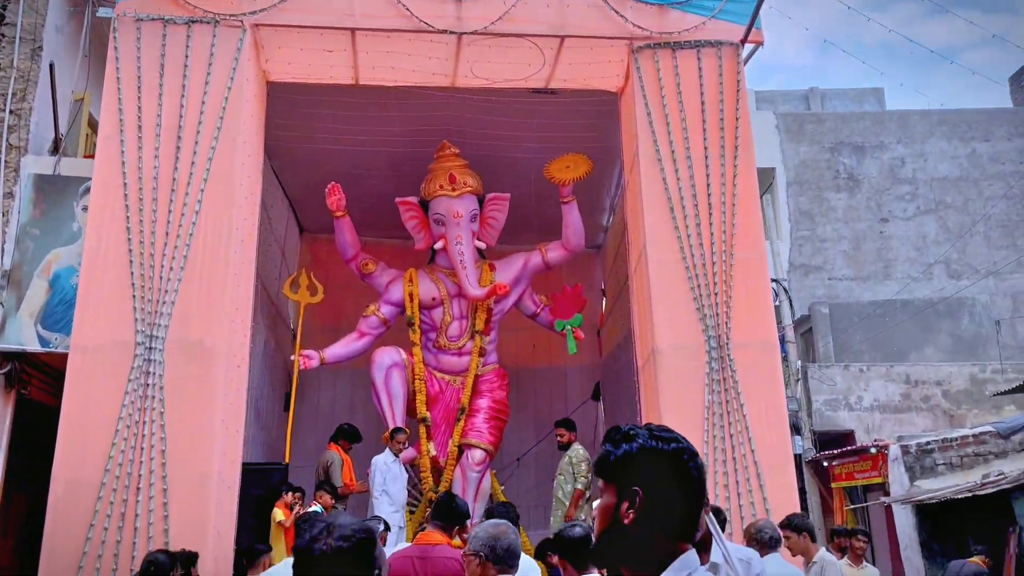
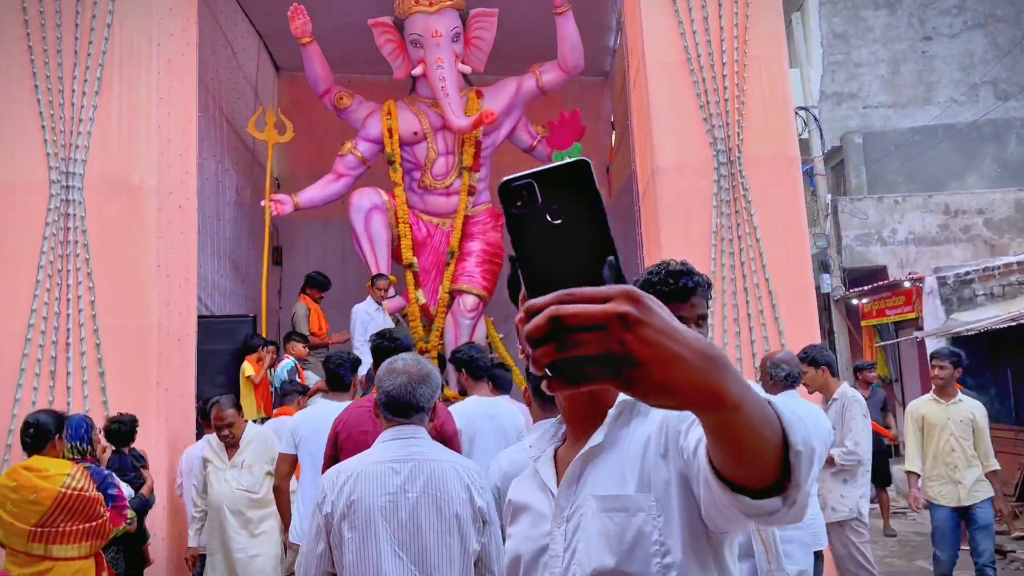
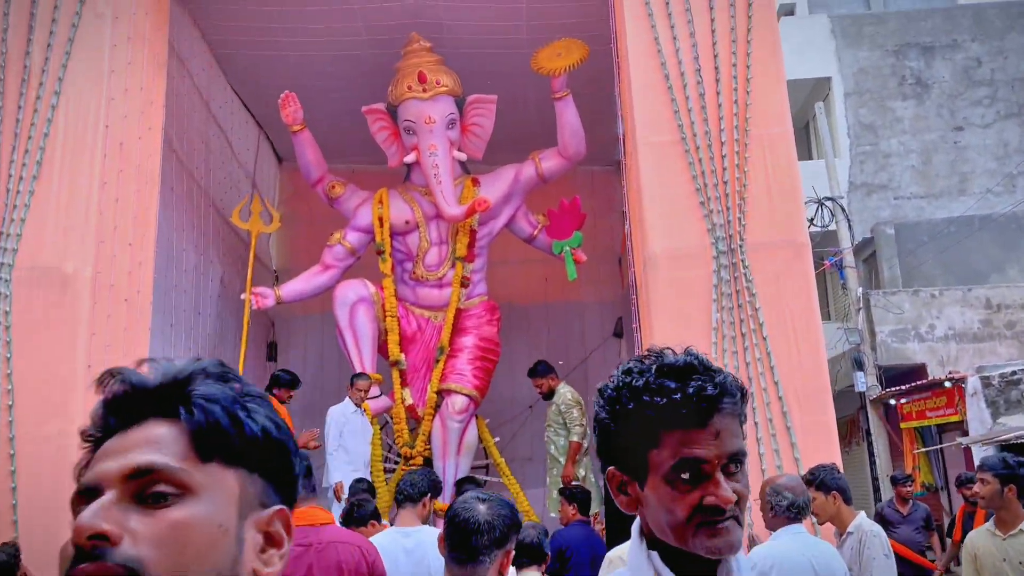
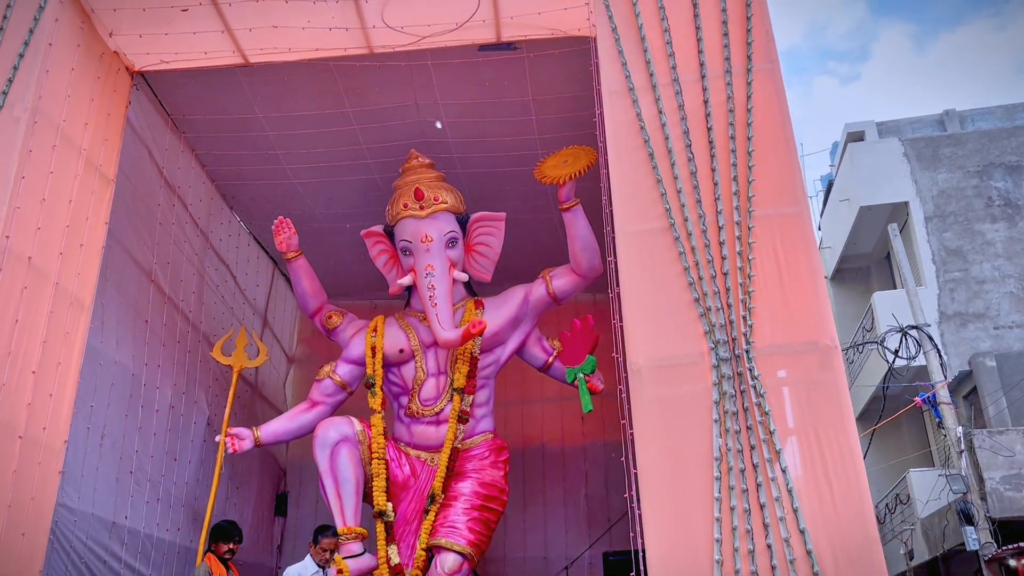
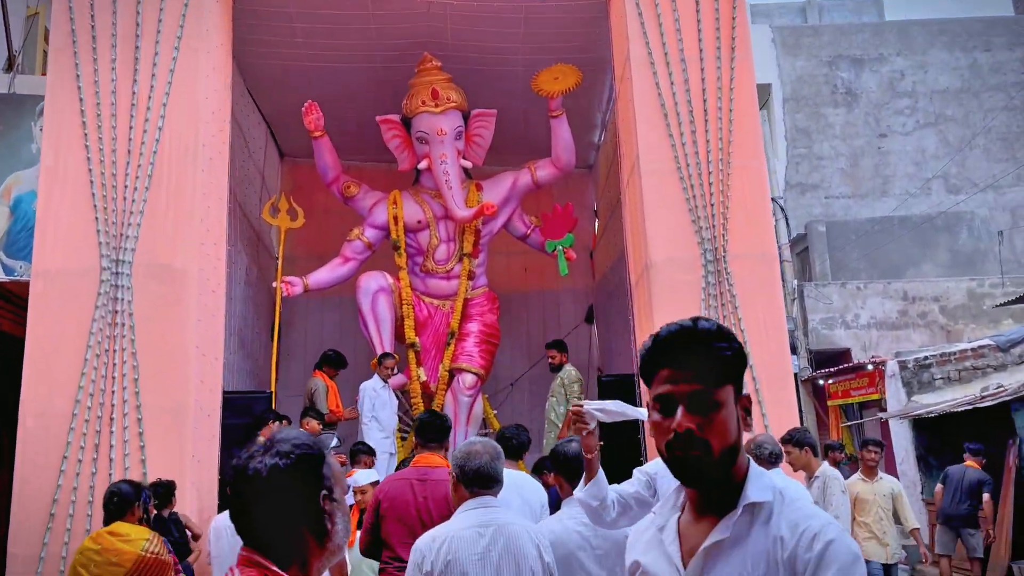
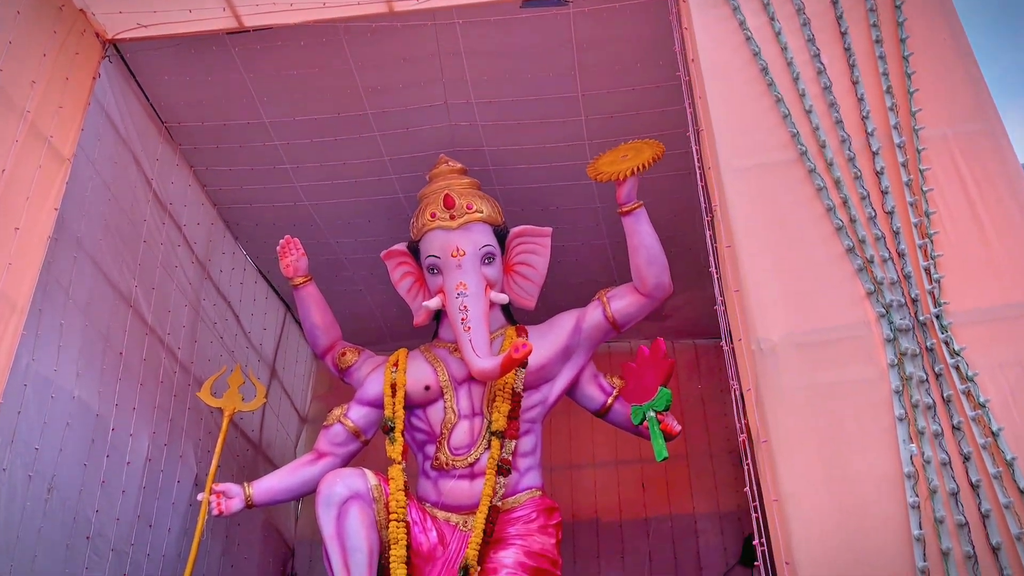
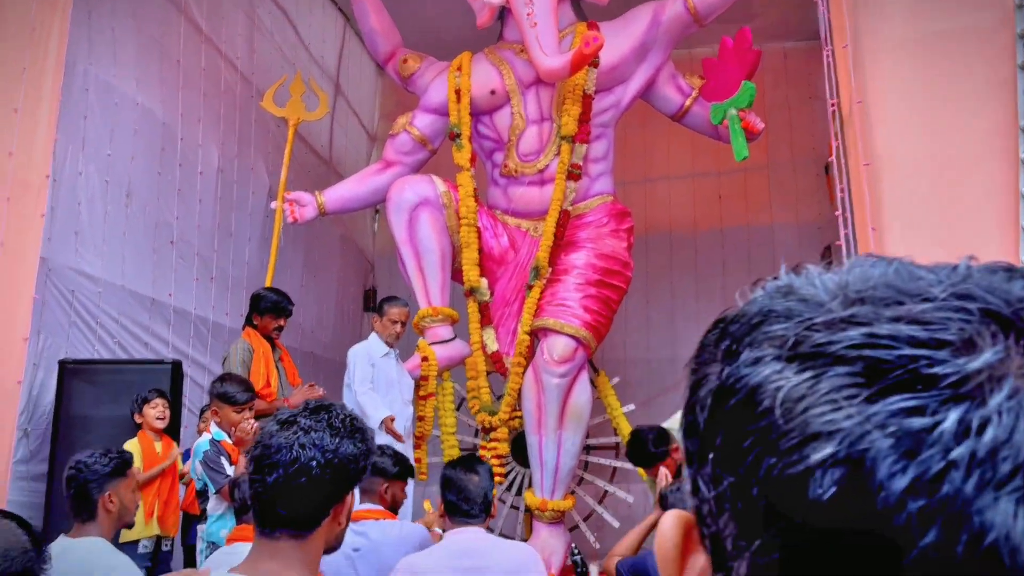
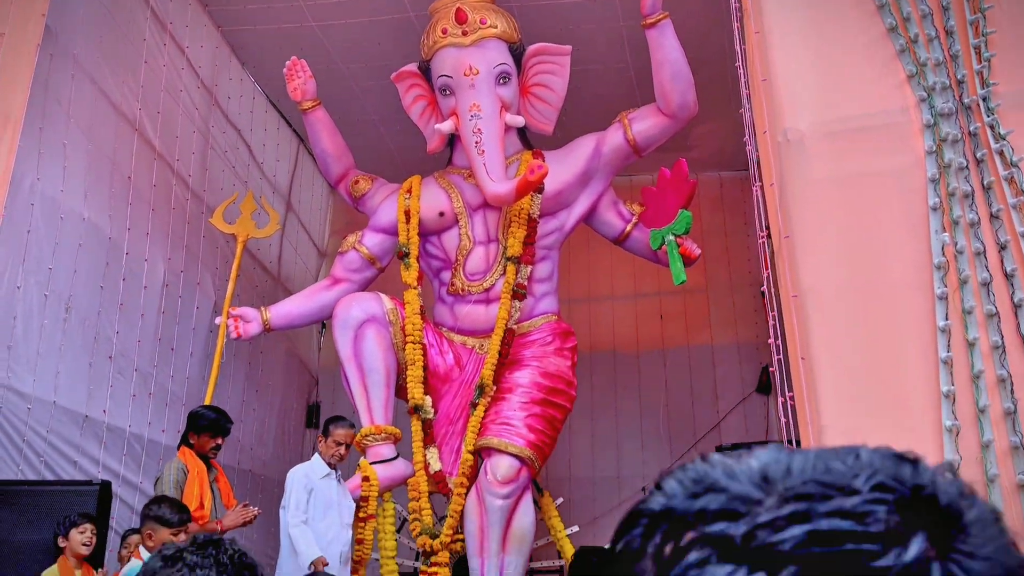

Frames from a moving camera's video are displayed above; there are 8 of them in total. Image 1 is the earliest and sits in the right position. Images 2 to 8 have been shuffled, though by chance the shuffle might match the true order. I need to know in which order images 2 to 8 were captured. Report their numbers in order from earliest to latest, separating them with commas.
5, 2, 3, 4, 6, 8, 7
